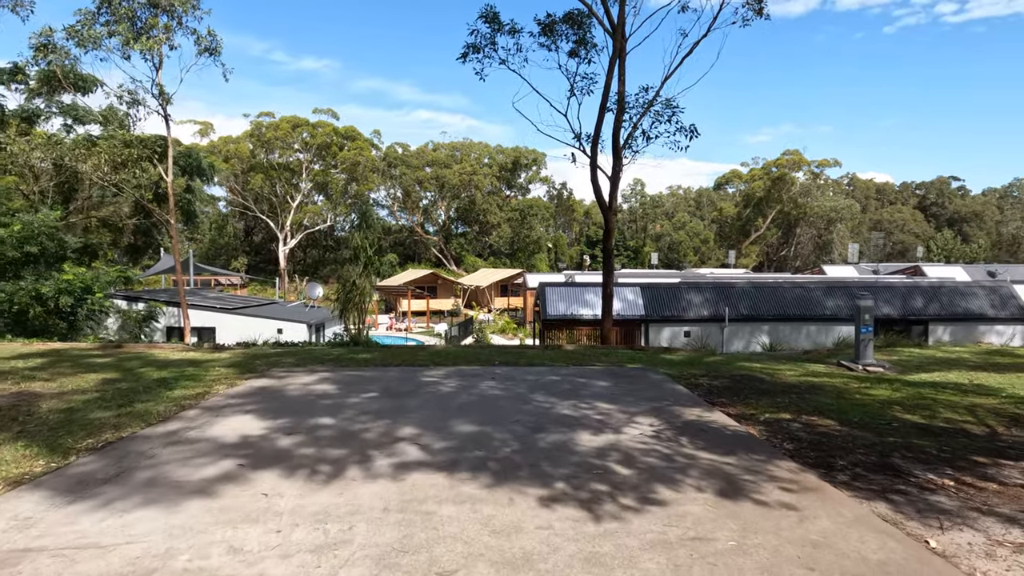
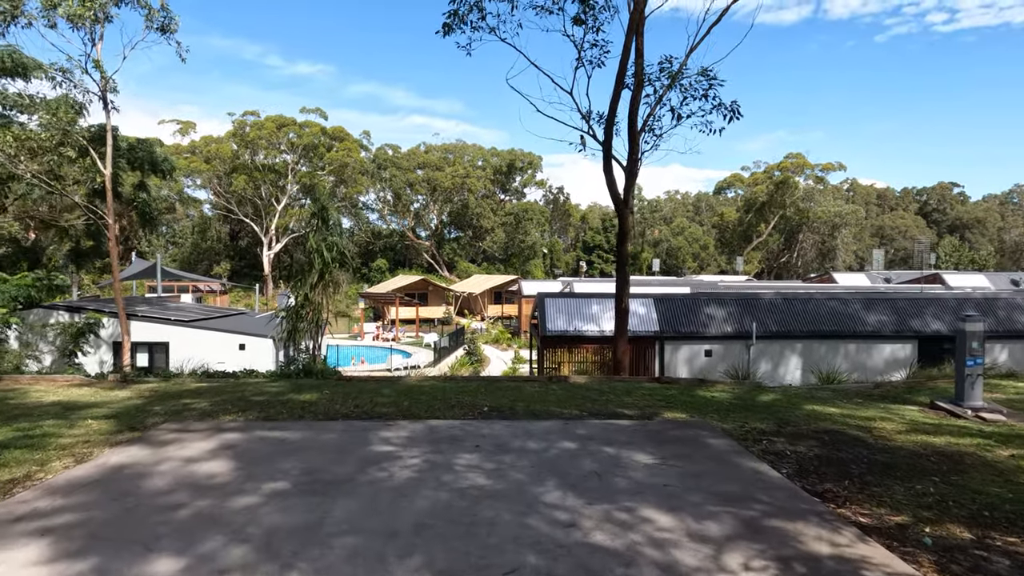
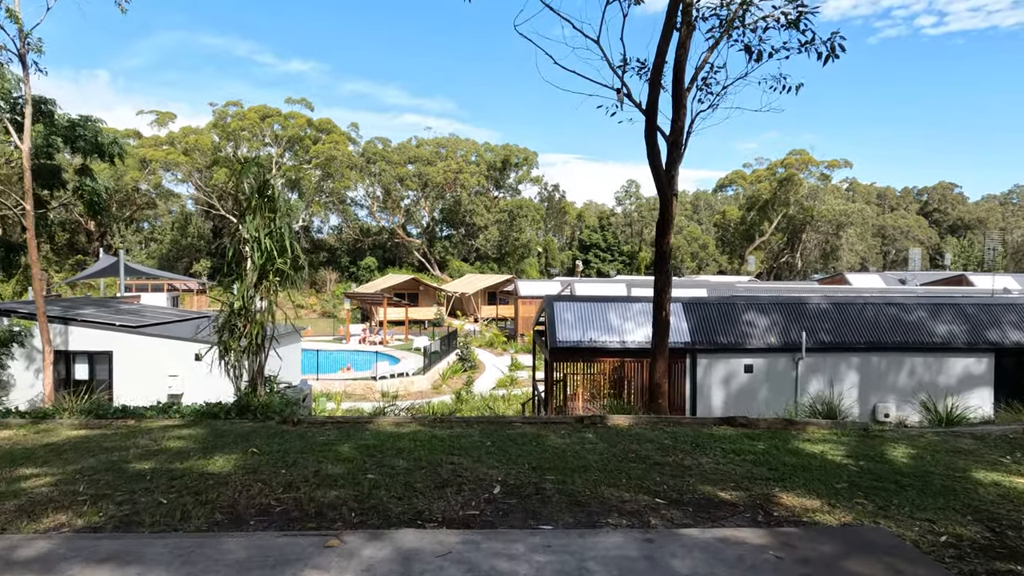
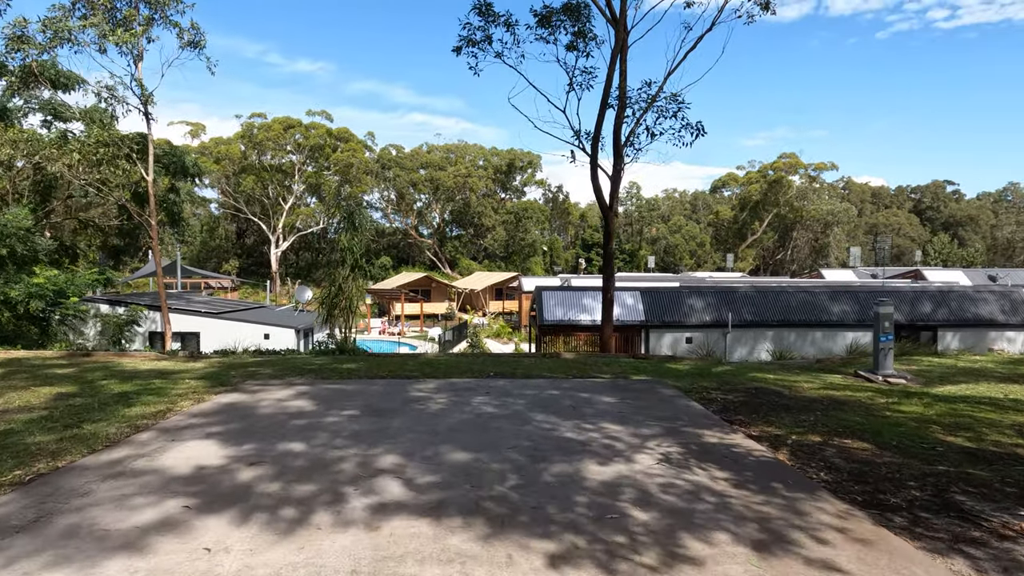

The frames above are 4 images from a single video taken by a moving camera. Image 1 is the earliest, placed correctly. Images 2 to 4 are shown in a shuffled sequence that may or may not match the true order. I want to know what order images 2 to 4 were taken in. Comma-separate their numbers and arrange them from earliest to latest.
4, 2, 3
